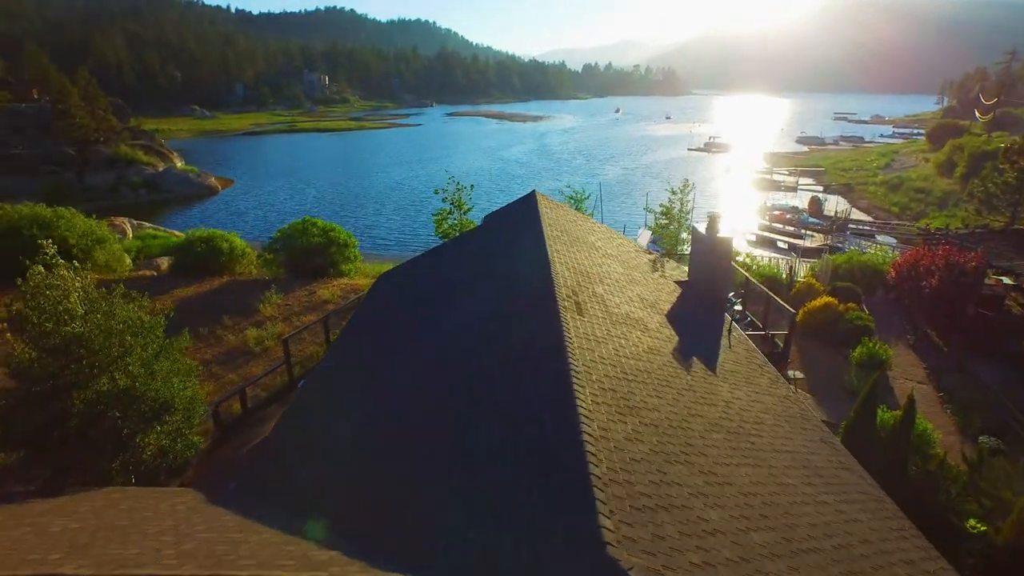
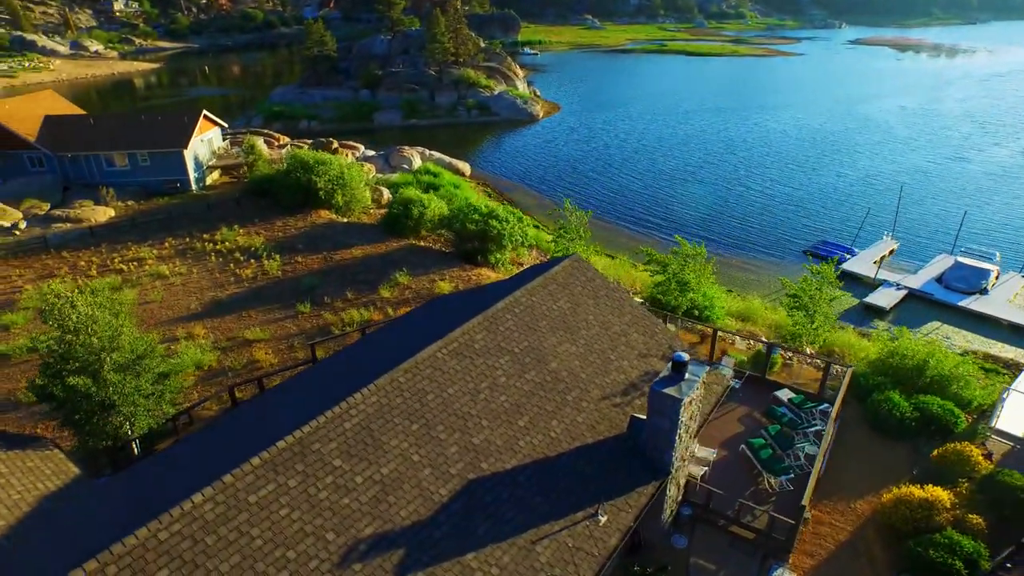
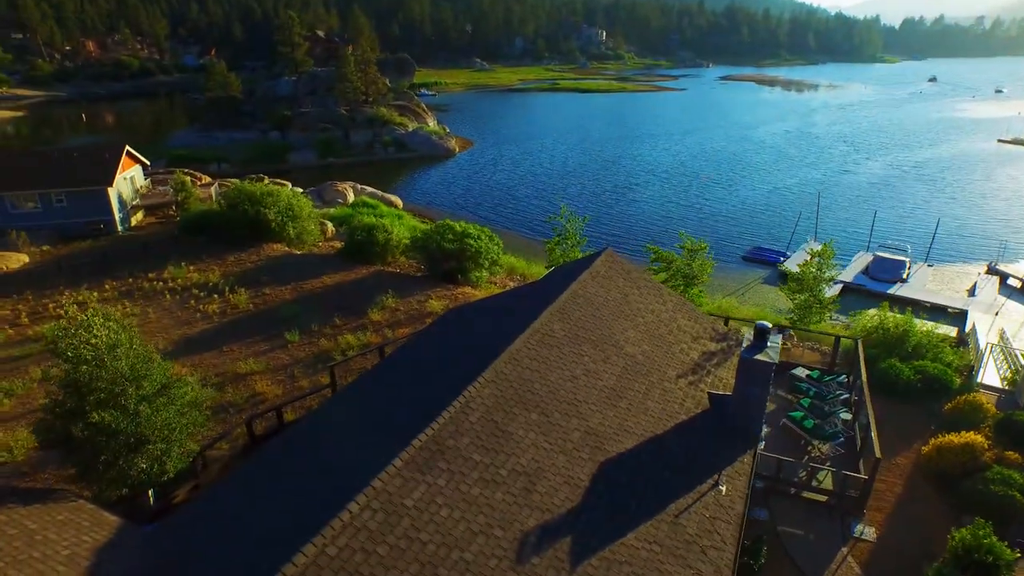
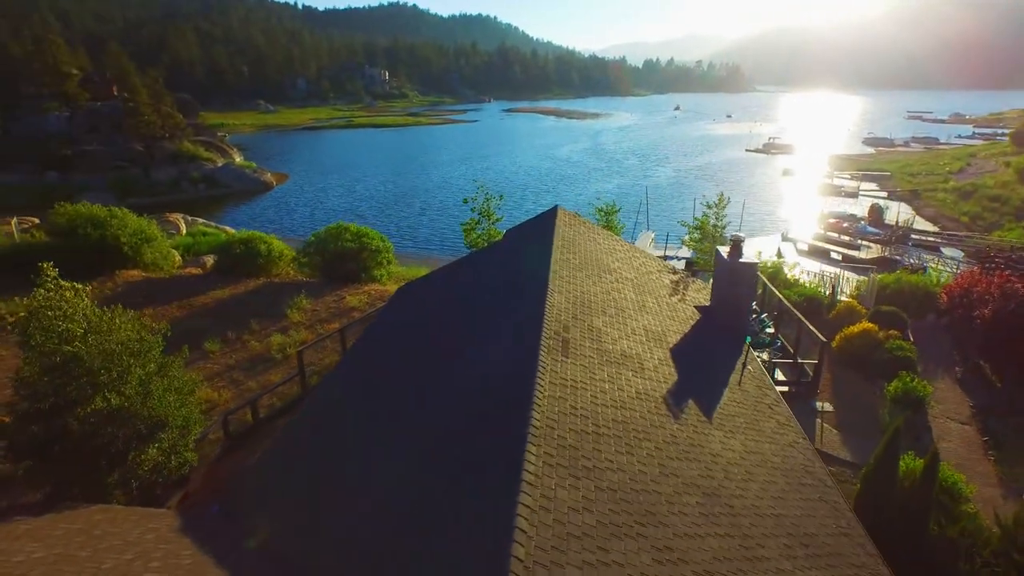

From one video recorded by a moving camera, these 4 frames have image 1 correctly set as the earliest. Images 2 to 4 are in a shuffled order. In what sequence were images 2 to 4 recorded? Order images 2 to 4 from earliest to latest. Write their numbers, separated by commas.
4, 3, 2
